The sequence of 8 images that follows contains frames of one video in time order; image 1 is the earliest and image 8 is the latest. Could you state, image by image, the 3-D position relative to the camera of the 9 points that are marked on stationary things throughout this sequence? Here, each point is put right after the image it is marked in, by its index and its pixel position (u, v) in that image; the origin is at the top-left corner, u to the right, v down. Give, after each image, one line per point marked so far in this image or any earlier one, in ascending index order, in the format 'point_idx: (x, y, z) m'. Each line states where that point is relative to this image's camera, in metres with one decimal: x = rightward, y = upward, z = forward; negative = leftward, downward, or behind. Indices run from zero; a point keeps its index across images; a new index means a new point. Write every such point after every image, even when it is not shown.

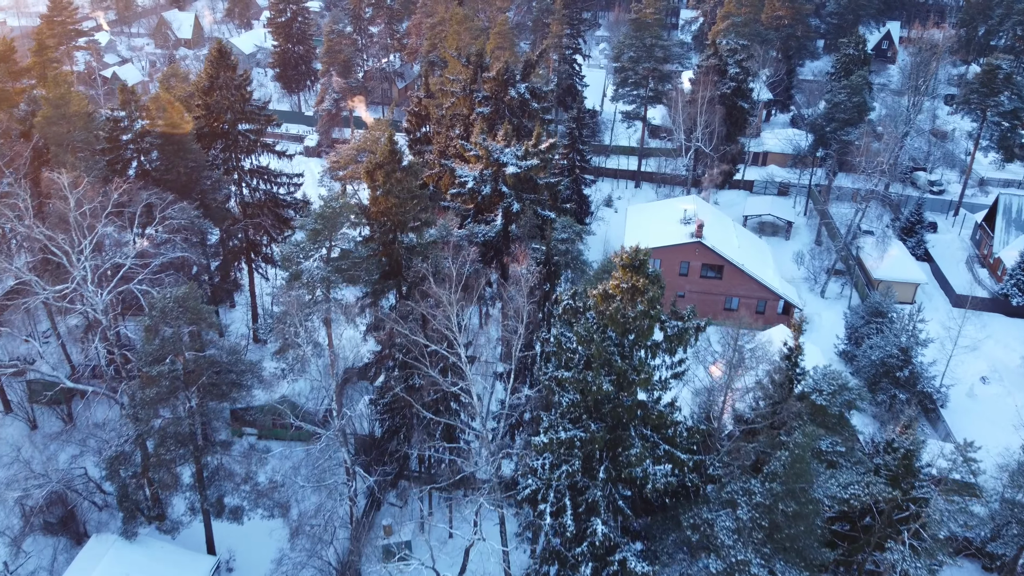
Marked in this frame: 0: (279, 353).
0: (-4.8, -1.4, +19.8) m
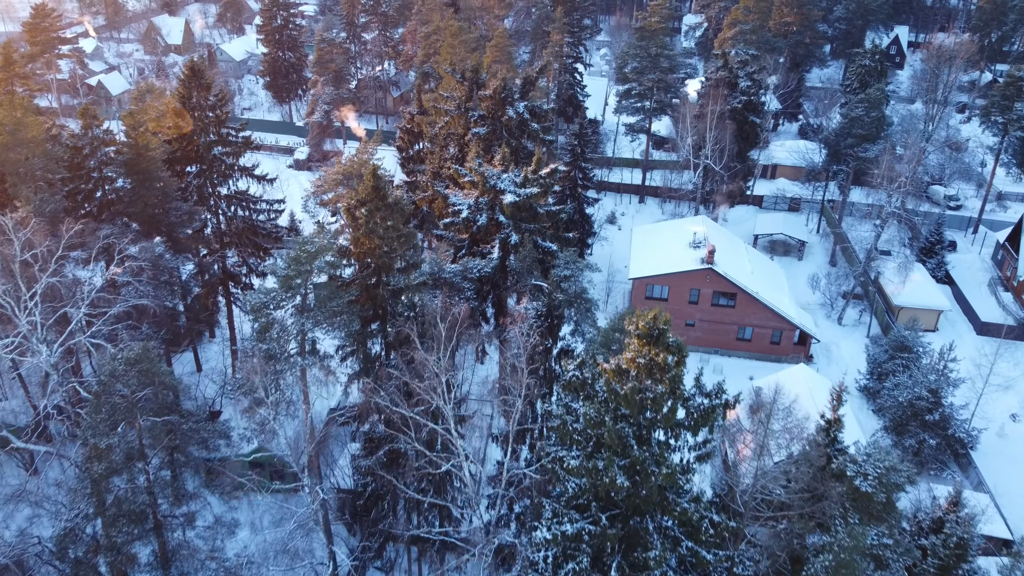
0: (-4.8, -2.3, +17.7) m
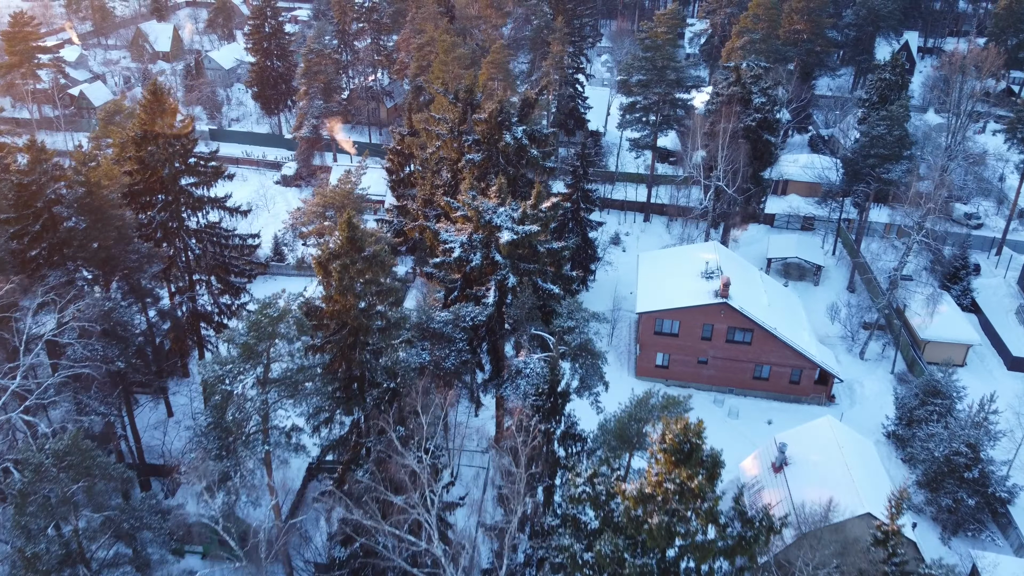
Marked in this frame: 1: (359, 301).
0: (-4.9, -3.4, +15.4) m
1: (-2.5, -0.2, +15.8) m
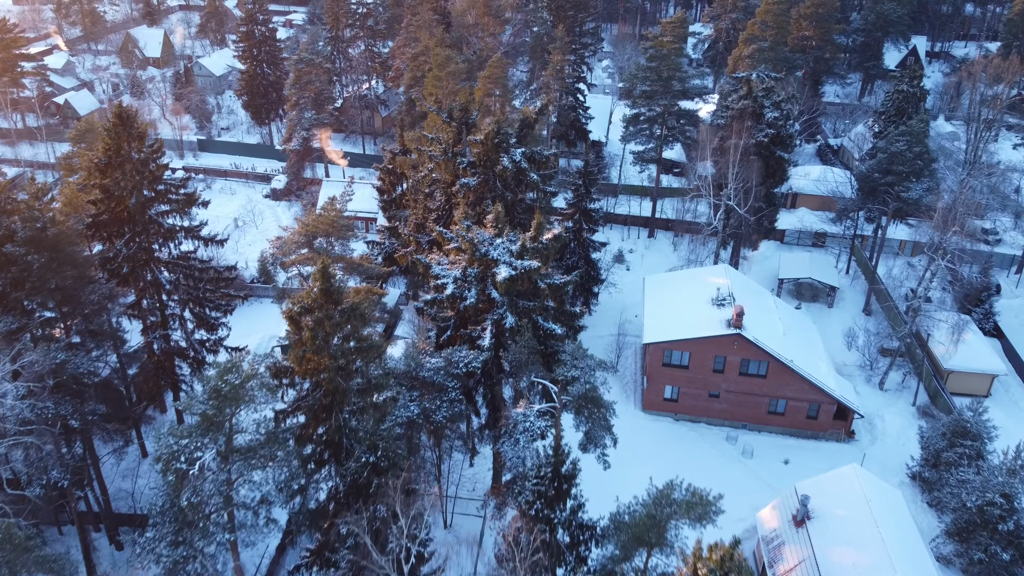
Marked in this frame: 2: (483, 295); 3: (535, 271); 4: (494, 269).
0: (-4.9, -4.2, +13.6) m
1: (-2.5, -1.0, +13.9) m
2: (-0.6, -0.1, +19.4) m
3: (+0.4, +0.4, +18.8) m
4: (-0.3, +0.4, +18.8) m
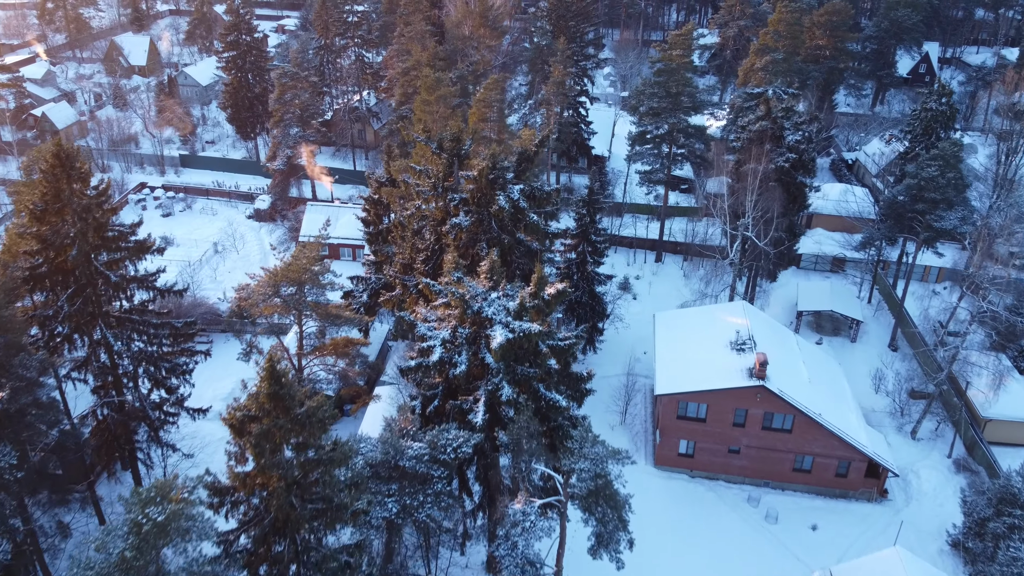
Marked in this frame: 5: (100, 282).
0: (-5.0, -5.3, +11.0) m
1: (-2.6, -2.2, +11.4) m
2: (-0.6, -1.3, +16.8) m
3: (+0.4, -0.8, +16.2) m
4: (-0.4, -0.8, +16.2) m
5: (-7.9, +0.1, +18.5) m
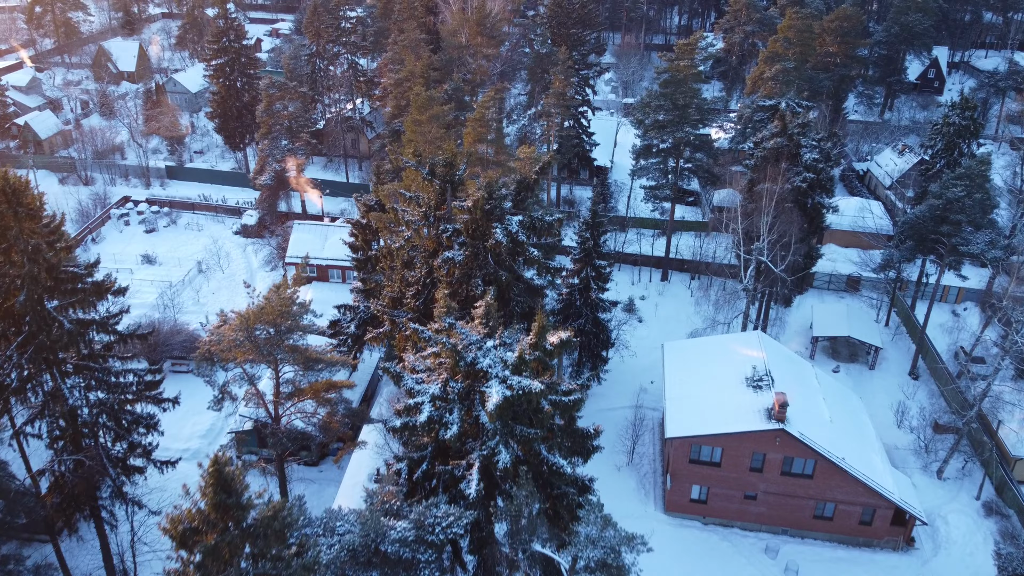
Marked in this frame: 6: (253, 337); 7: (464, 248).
0: (-5.0, -6.1, +9.1) m
1: (-2.6, -3.0, +9.5) m
2: (-0.7, -2.1, +15.0) m
3: (+0.3, -1.6, +14.4) m
4: (-0.4, -1.6, +14.4) m
5: (-7.9, -0.7, +16.6) m
6: (-4.8, -0.9, +17.7) m
7: (-1.0, +0.8, +19.0) m
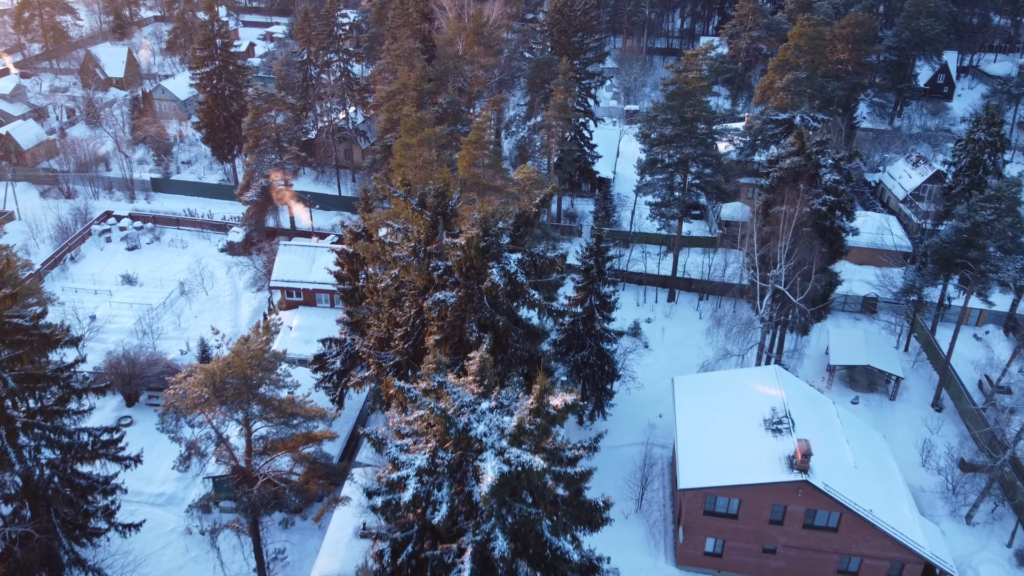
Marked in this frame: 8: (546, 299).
0: (-5.0, -6.9, +7.3) m
1: (-2.6, -3.8, +7.7) m
2: (-0.7, -2.9, +13.2) m
3: (+0.3, -2.4, +12.5) m
4: (-0.5, -2.4, +12.6) m
5: (-7.9, -1.5, +14.8) m
6: (-4.8, -1.7, +15.8) m
7: (-1.0, 0.0, +17.1) m
8: (+0.7, -0.2, +18.2) m
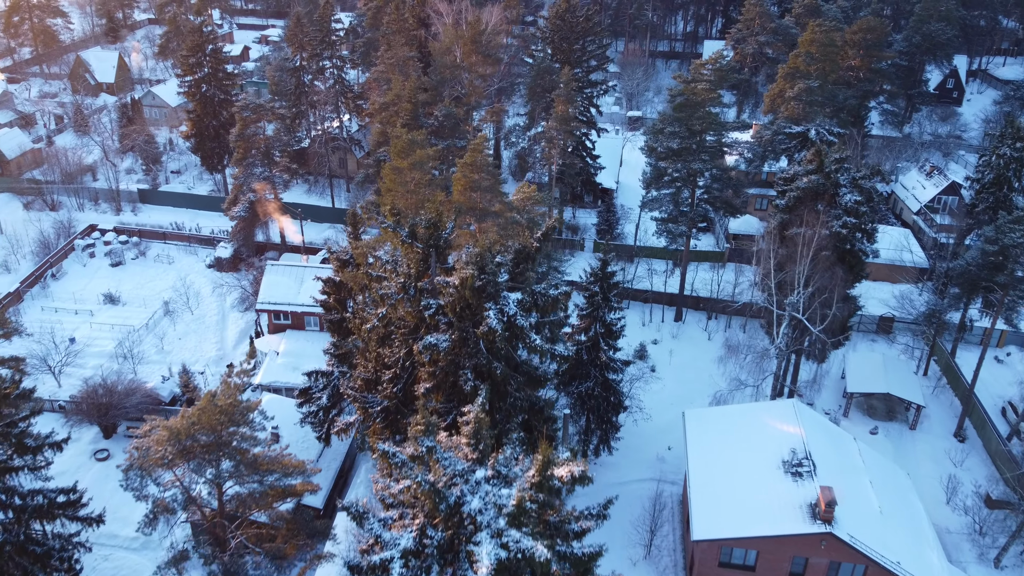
0: (-5.0, -7.6, +5.7) m
1: (-2.7, -4.5, +6.1) m
2: (-0.7, -3.6, +11.6) m
3: (+0.3, -3.1, +11.0) m
4: (-0.5, -3.1, +11.0) m
5: (-7.9, -2.2, +13.2) m
6: (-4.8, -2.3, +14.3) m
7: (-1.0, -0.7, +15.6) m
8: (+0.6, -0.9, +16.7) m
